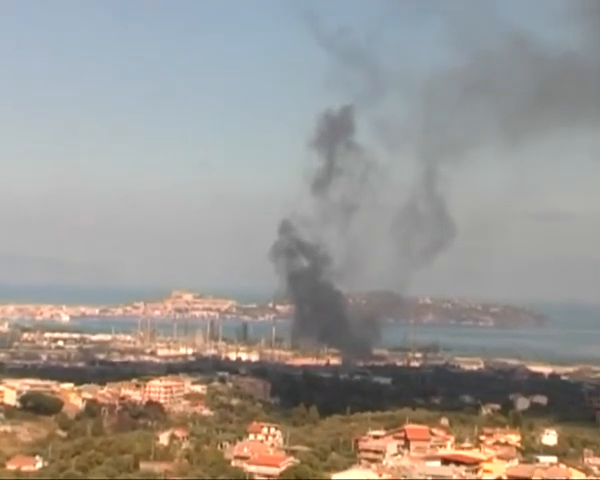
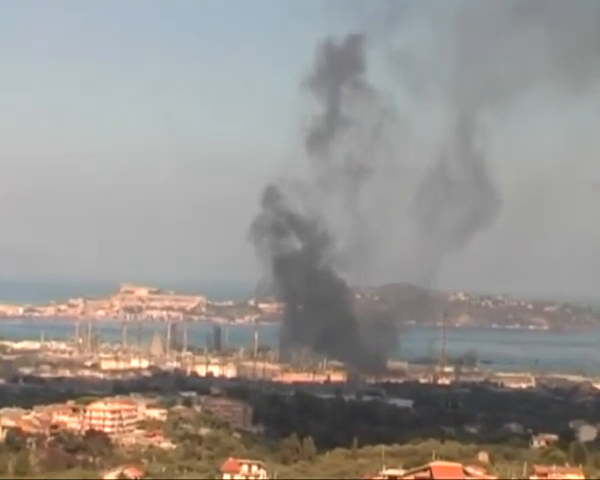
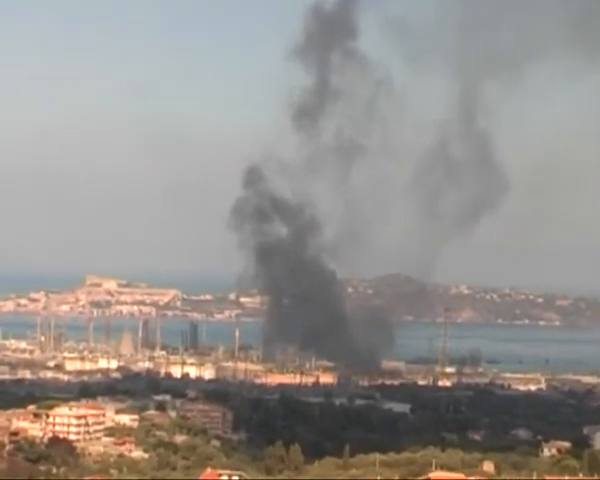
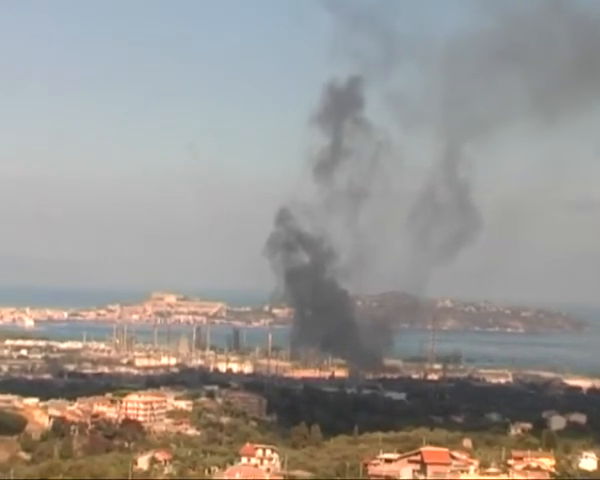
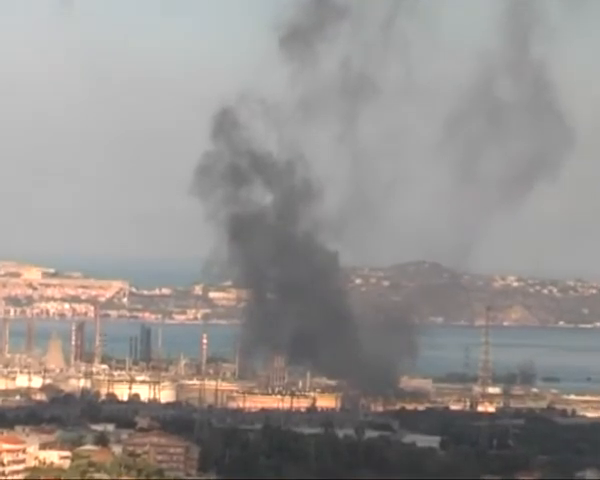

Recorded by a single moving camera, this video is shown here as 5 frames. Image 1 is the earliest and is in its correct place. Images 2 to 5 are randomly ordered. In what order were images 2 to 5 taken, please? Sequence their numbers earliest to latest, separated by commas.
4, 2, 3, 5
